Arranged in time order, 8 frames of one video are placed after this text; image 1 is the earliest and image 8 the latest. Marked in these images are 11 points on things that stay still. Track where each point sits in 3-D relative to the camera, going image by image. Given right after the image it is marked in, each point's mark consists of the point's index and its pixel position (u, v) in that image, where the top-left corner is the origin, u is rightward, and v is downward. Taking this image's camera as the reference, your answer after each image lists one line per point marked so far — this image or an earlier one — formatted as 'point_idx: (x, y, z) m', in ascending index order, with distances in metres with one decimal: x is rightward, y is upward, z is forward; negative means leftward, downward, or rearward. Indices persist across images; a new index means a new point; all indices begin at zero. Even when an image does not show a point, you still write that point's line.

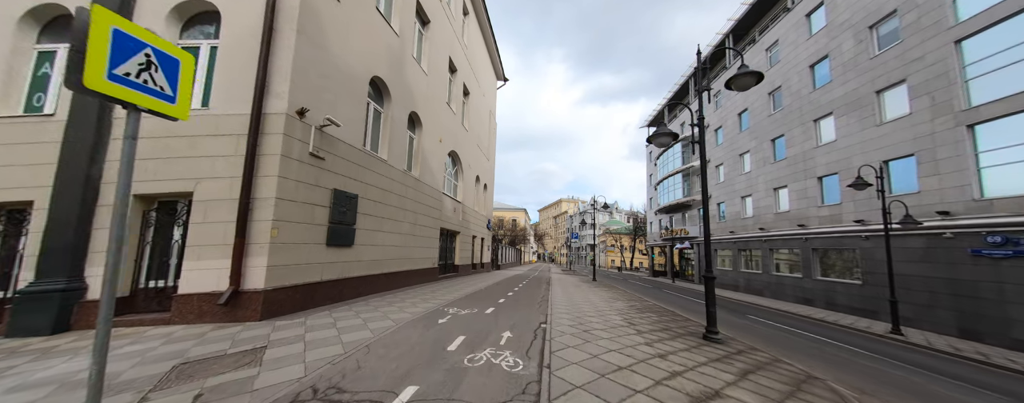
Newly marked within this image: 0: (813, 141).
0: (+18.2, +3.7, +18.0) m
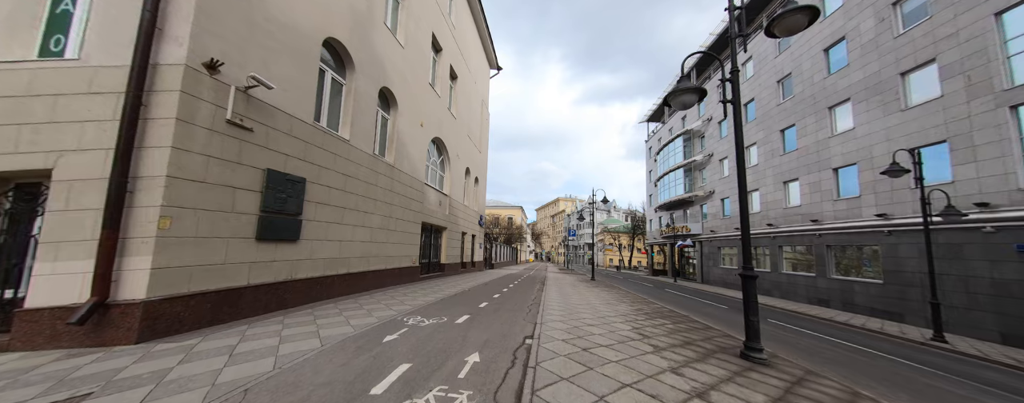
0: (+17.8, +4.0, +16.8) m
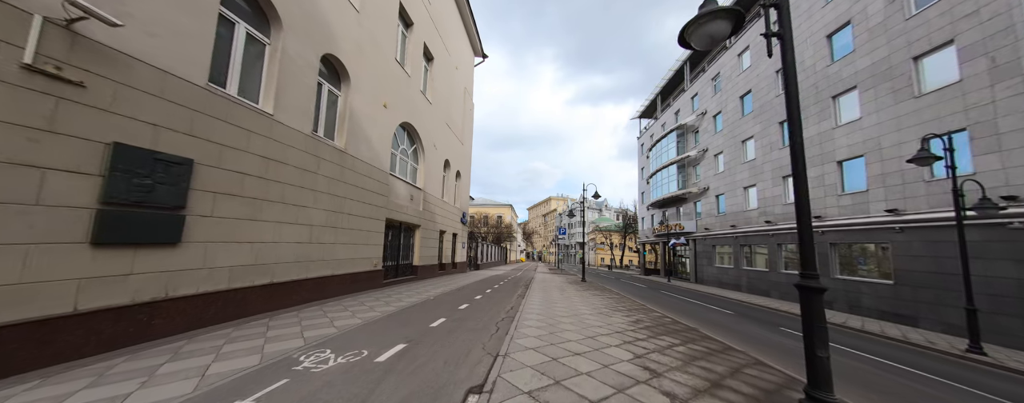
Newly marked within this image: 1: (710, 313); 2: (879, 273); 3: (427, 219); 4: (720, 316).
0: (+16.9, +4.3, +15.8) m
1: (+7.0, -3.9, +10.7) m
2: (+16.3, -3.2, +13.1) m
3: (-4.0, -0.7, +13.5) m
4: (+7.0, -3.8, +10.1) m
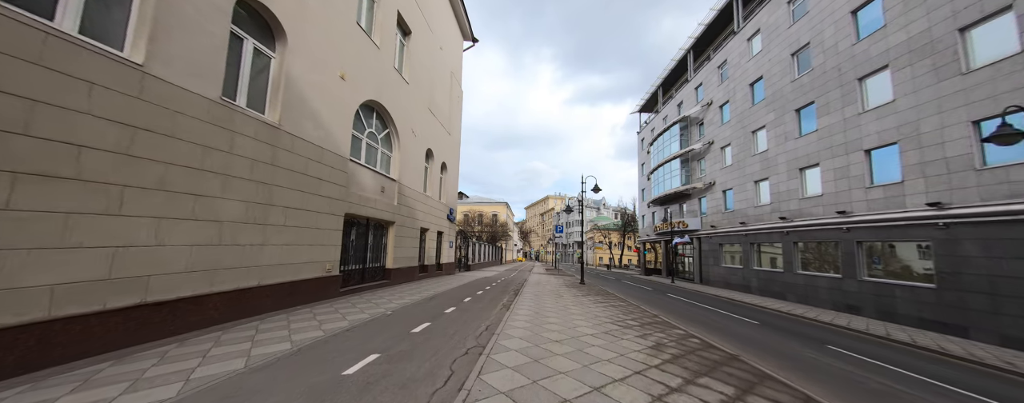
0: (+16.5, +4.6, +14.2) m
1: (+6.6, -3.6, +9.1) m
2: (+15.9, -2.9, +11.5) m
3: (-4.5, -0.5, +11.9) m
4: (+6.6, -3.5, +8.5) m
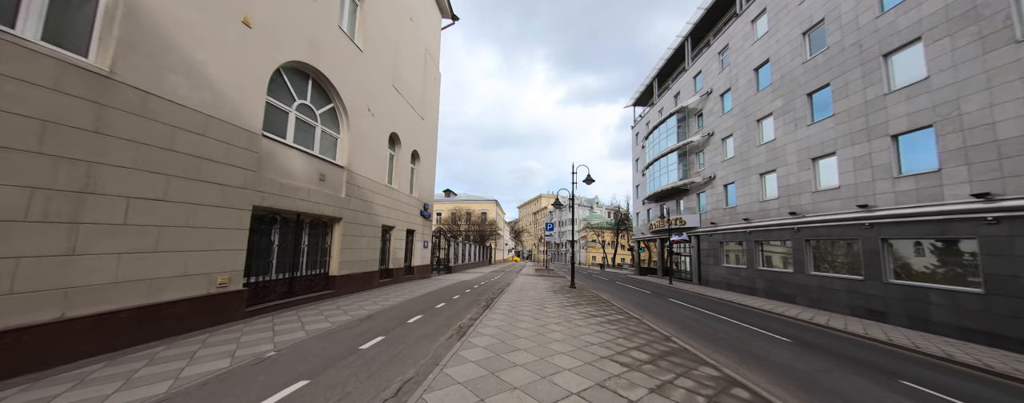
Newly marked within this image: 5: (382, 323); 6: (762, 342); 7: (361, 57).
0: (+15.6, +4.9, +12.6) m
1: (+5.9, -3.3, +7.4) m
2: (+15.2, -2.6, +10.0) m
3: (-5.2, -0.2, +9.9) m
4: (+5.9, -3.3, +6.7) m
5: (-2.3, -2.2, +5.3) m
6: (+5.9, -3.3, +6.9) m
7: (-5.0, +4.8, +9.9) m
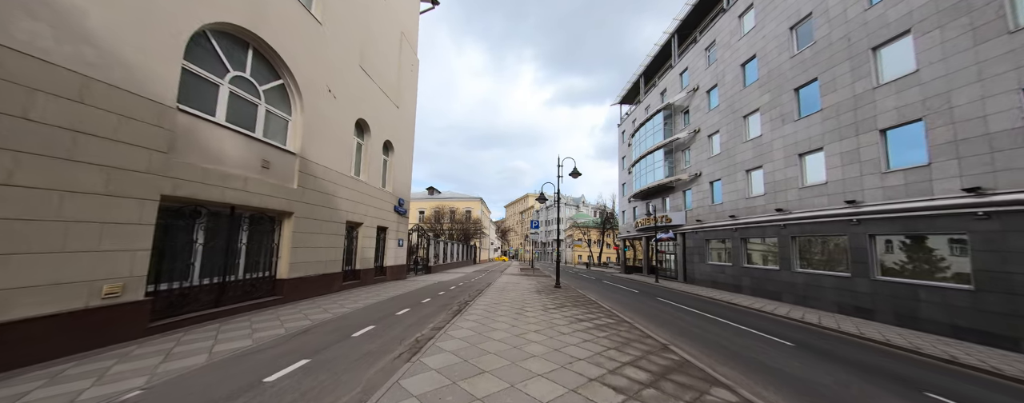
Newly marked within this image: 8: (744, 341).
0: (+14.8, +5.1, +12.4) m
1: (+5.3, -3.2, +6.7) m
2: (+14.5, -2.5, +9.7) m
3: (-5.9, 0.0, +8.8) m
4: (+5.4, -3.1, +6.1) m
5: (-2.8, -2.0, +4.3) m
6: (+5.3, -3.1, +6.3) m
7: (-5.6, +5.0, +8.8) m
8: (+5.2, -3.2, +6.6) m
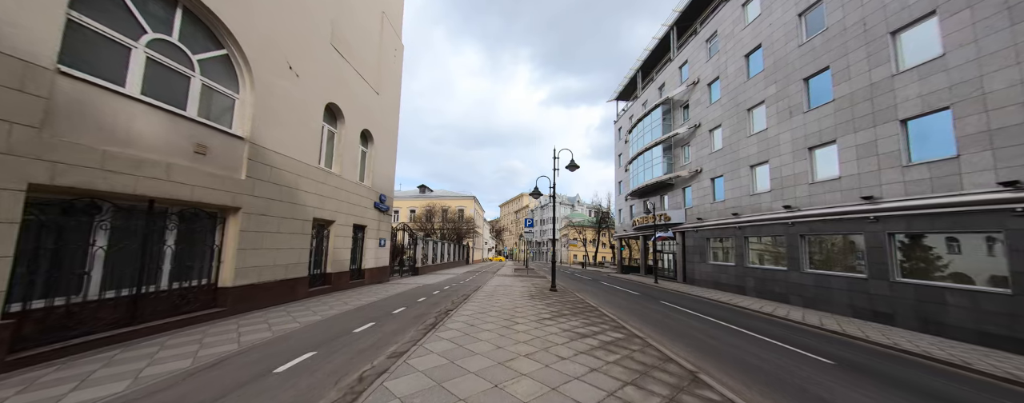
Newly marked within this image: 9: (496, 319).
0: (+14.5, +5.3, +11.5) m
1: (+5.1, -3.0, +5.7) m
2: (+14.2, -2.3, +8.9) m
3: (-6.1, +0.1, +7.6) m
4: (+5.2, -2.9, +5.1) m
5: (-3.0, -1.9, +3.2) m
6: (+5.1, -3.0, +5.3) m
7: (-5.9, +5.1, +7.6) m
8: (+4.9, -3.0, +5.6) m
9: (-0.3, -3.0, +7.2) m
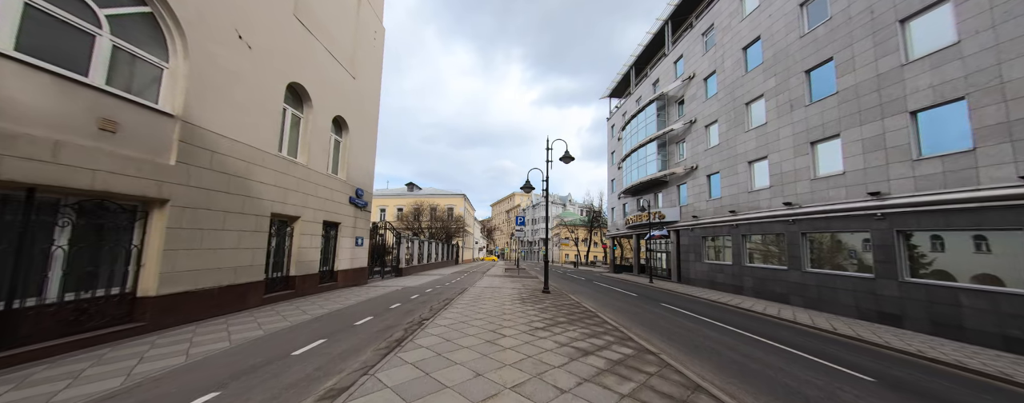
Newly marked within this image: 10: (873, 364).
0: (+14.1, +5.4, +11.0) m
1: (+4.9, -2.9, +5.0) m
2: (+13.9, -2.2, +8.4) m
3: (-6.4, +0.3, +6.5) m
4: (+5.0, -2.8, +4.3) m
5: (-3.1, -1.7, +2.2) m
6: (+4.9, -2.8, +4.5) m
7: (-6.2, +5.3, +6.5) m
8: (+4.7, -2.9, +4.8) m
9: (-0.5, -2.9, +6.2) m
10: (+7.1, -3.2, +5.8) m
